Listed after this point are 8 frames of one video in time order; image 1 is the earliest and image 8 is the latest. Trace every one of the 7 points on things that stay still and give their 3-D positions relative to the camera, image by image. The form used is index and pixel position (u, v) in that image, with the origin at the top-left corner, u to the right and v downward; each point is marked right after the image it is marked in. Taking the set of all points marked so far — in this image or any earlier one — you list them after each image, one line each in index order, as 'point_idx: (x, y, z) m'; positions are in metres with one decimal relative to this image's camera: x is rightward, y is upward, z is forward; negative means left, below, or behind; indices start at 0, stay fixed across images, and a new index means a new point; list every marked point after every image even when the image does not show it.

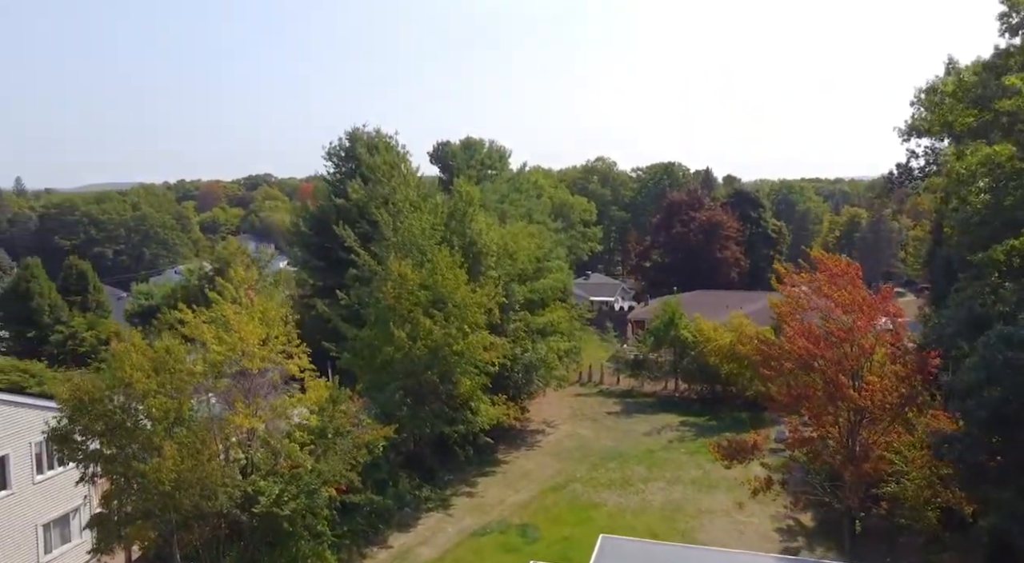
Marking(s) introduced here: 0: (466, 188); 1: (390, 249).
0: (-0.9, +1.9, +19.4) m
1: (-2.4, +0.6, +17.8) m
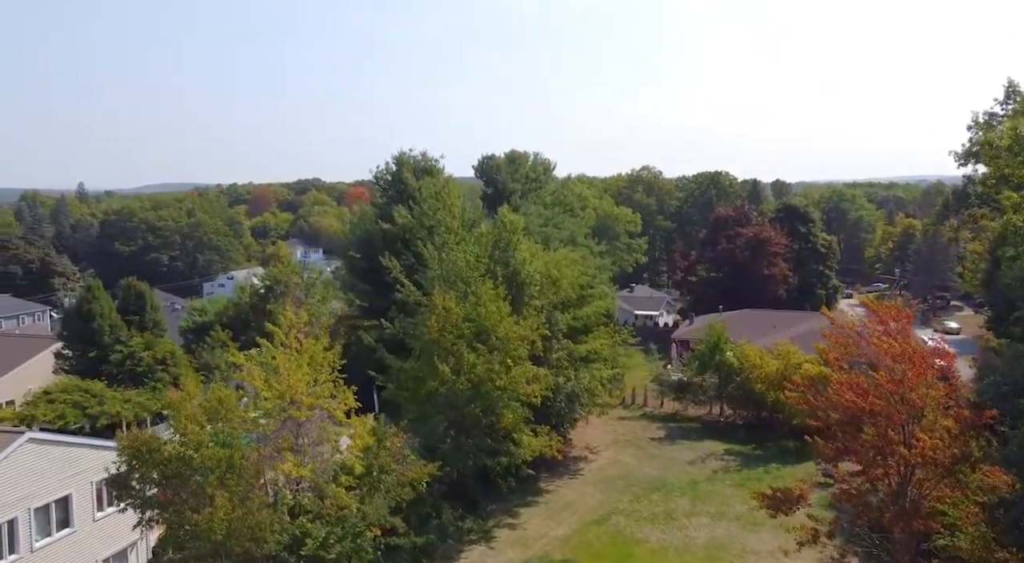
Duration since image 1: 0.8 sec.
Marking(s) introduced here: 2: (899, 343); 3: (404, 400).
0: (0.0, +1.3, +19.4) m
1: (-1.5, 0.0, +17.9) m
2: (+5.6, -0.9, +12.6) m
3: (-2.1, -2.3, +17.3) m
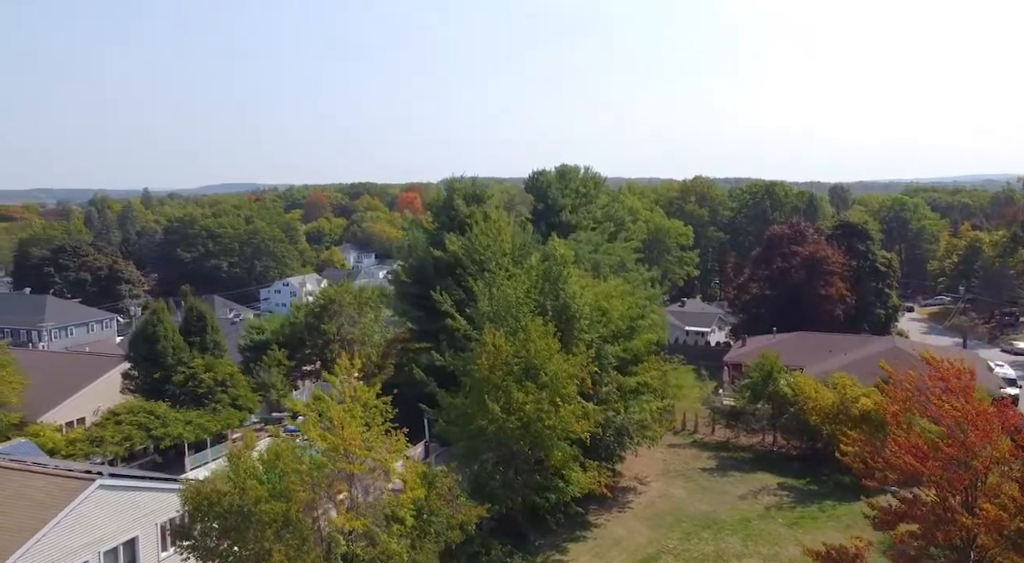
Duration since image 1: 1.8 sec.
0: (+1.1, +0.7, +19.4) m
1: (-0.5, -0.7, +18.0) m
2: (+6.2, -1.7, +12.2) m
3: (-1.2, -3.1, +17.5) m
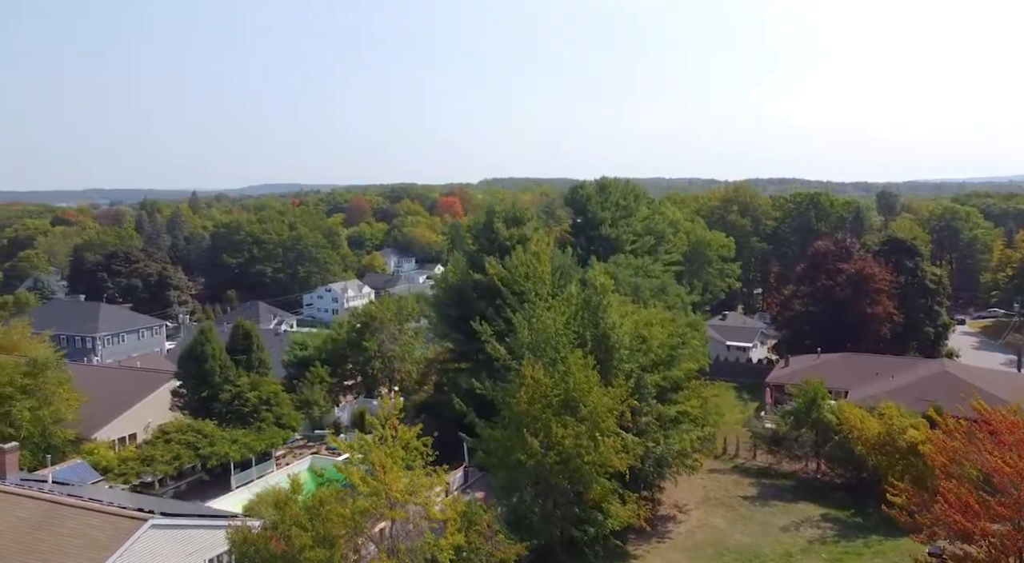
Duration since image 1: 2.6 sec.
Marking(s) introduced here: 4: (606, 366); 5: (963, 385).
0: (+2.0, +0.1, +19.2) m
1: (+0.3, -1.3, +18.0) m
2: (+6.7, -2.5, +11.9) m
3: (-0.4, -3.7, +17.6) m
4: (+2.0, -1.7, +18.0) m
5: (+9.8, -2.3, +19.0) m
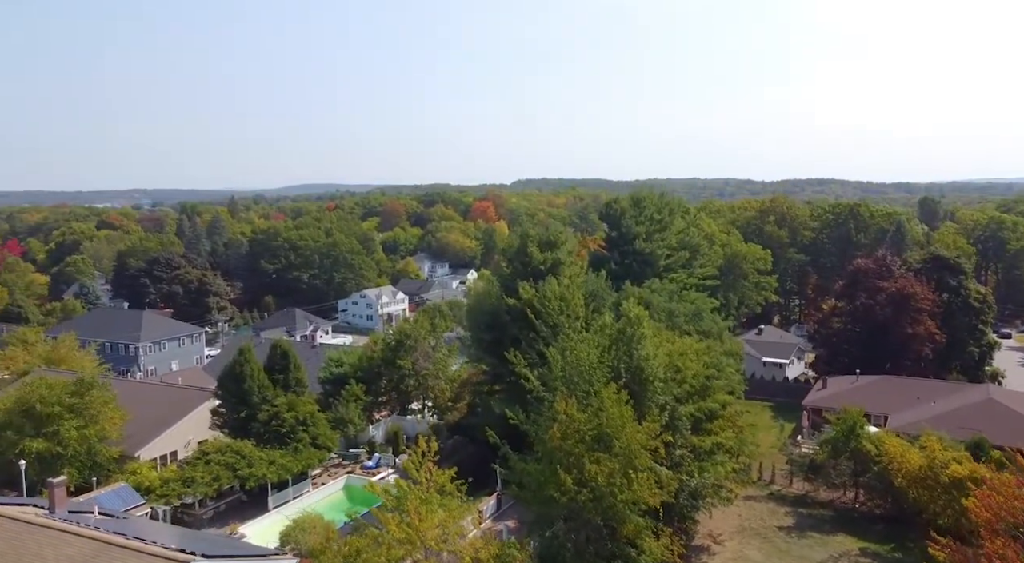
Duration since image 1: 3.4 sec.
0: (+2.6, -0.5, +19.0) m
1: (+0.9, -2.0, +17.9) m
2: (+7.1, -3.3, +11.5) m
3: (+0.3, -4.4, +17.6) m
4: (+2.6, -2.4, +17.8) m
5: (+10.5, -2.8, +18.5) m
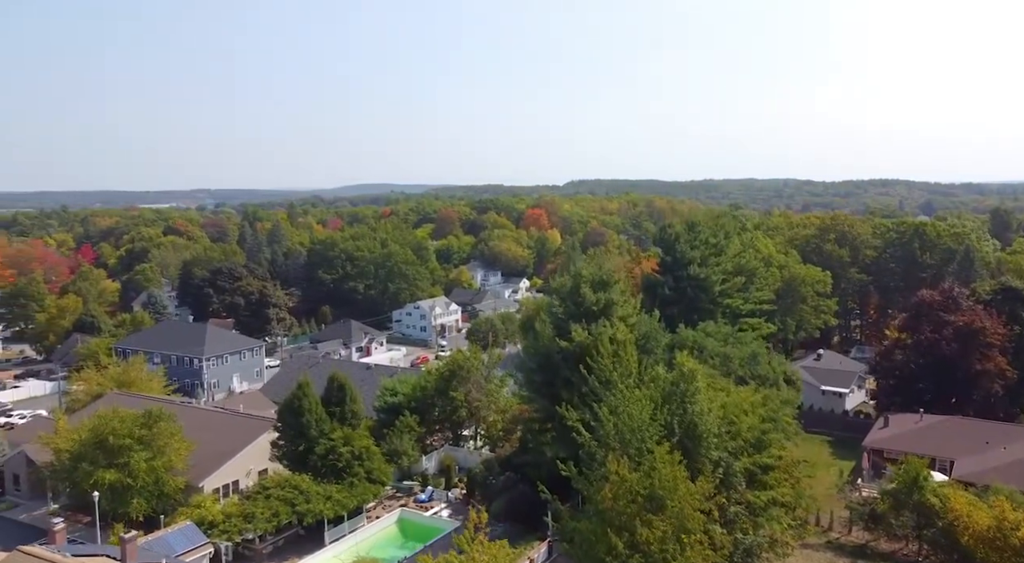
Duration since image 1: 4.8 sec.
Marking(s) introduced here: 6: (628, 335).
0: (+3.6, -1.5, +18.5) m
1: (+1.9, -3.1, +17.6) m
2: (+7.6, -4.6, +10.9) m
3: (+1.3, -5.6, +17.5) m
4: (+3.6, -3.5, +17.4) m
5: (+11.5, -3.7, +17.5) m
6: (+2.6, -1.1, +19.7) m
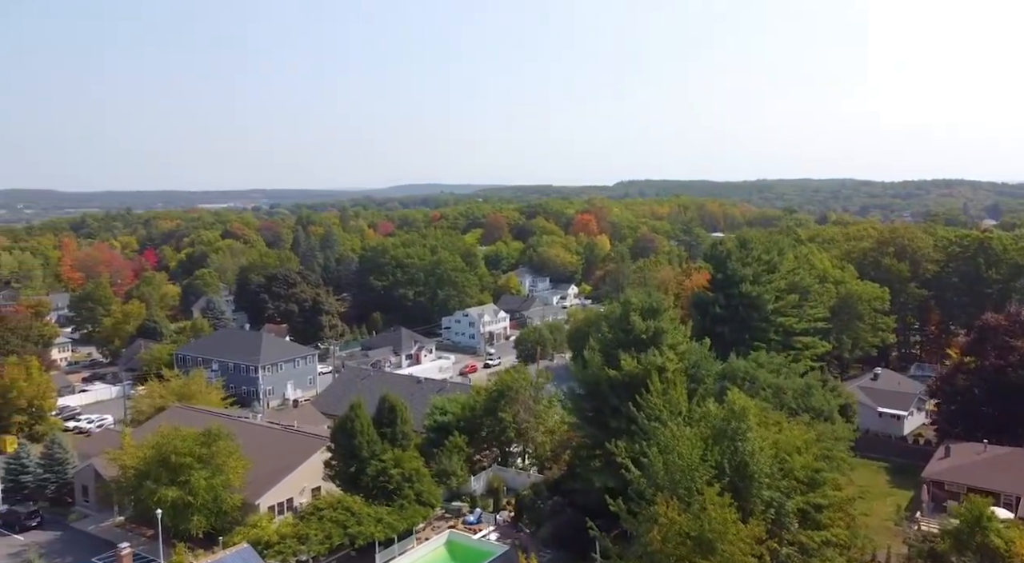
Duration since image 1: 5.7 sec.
0: (+4.5, -2.2, +18.0) m
1: (+2.8, -3.9, +17.3) m
2: (+8.1, -5.4, +10.3) m
3: (+2.2, -6.3, +17.3) m
4: (+4.4, -4.2, +17.0) m
5: (+12.3, -4.2, +16.6) m
6: (+3.5, -1.8, +19.3) m
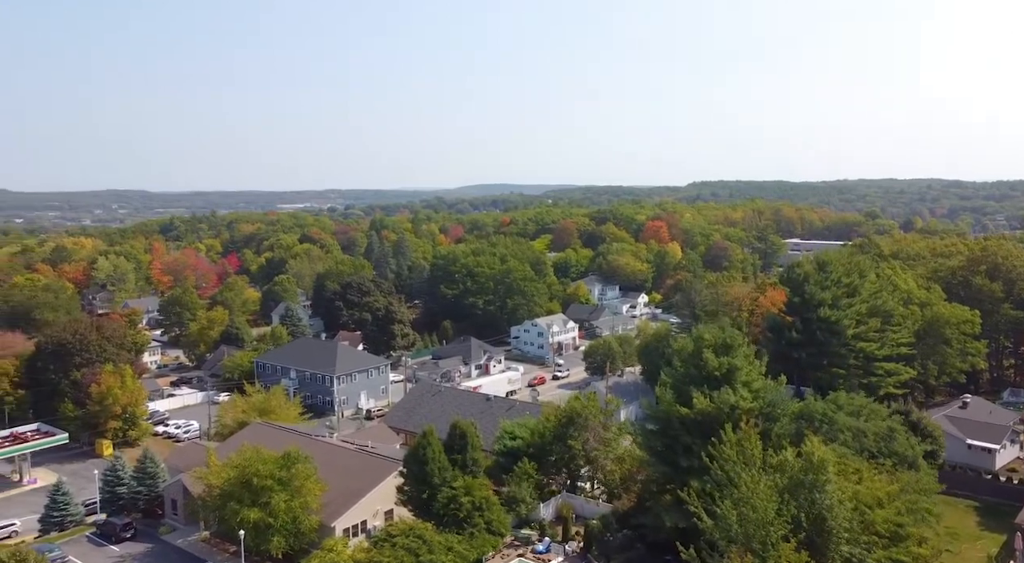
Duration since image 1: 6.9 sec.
0: (+5.8, -3.0, +17.2) m
1: (+4.0, -4.8, +16.7) m
2: (+8.6, -6.5, +9.3) m
3: (+3.5, -7.2, +16.9) m
4: (+5.6, -5.1, +16.3) m
5: (+13.4, -5.0, +15.1) m
6: (+4.9, -2.6, +18.5) m
